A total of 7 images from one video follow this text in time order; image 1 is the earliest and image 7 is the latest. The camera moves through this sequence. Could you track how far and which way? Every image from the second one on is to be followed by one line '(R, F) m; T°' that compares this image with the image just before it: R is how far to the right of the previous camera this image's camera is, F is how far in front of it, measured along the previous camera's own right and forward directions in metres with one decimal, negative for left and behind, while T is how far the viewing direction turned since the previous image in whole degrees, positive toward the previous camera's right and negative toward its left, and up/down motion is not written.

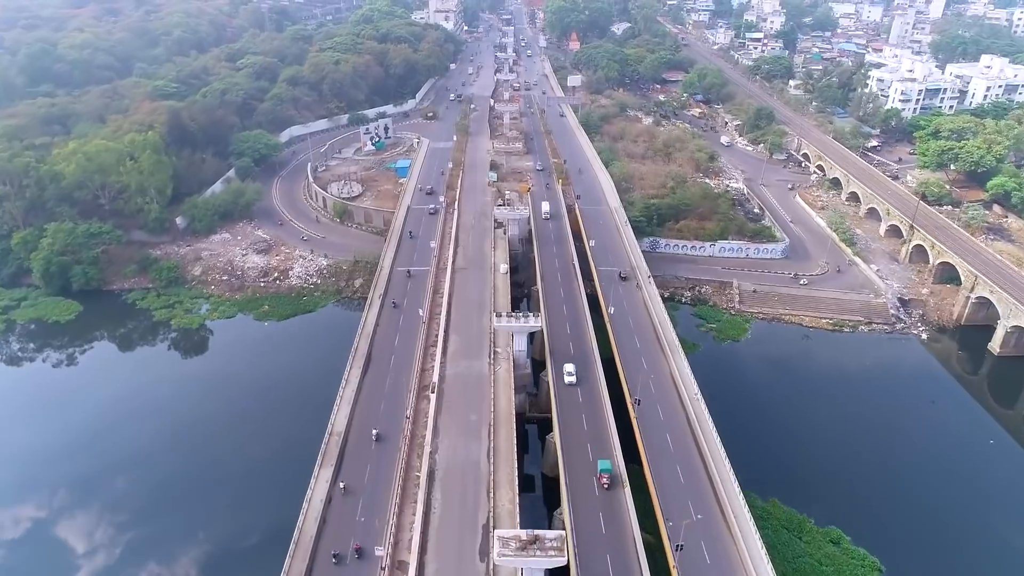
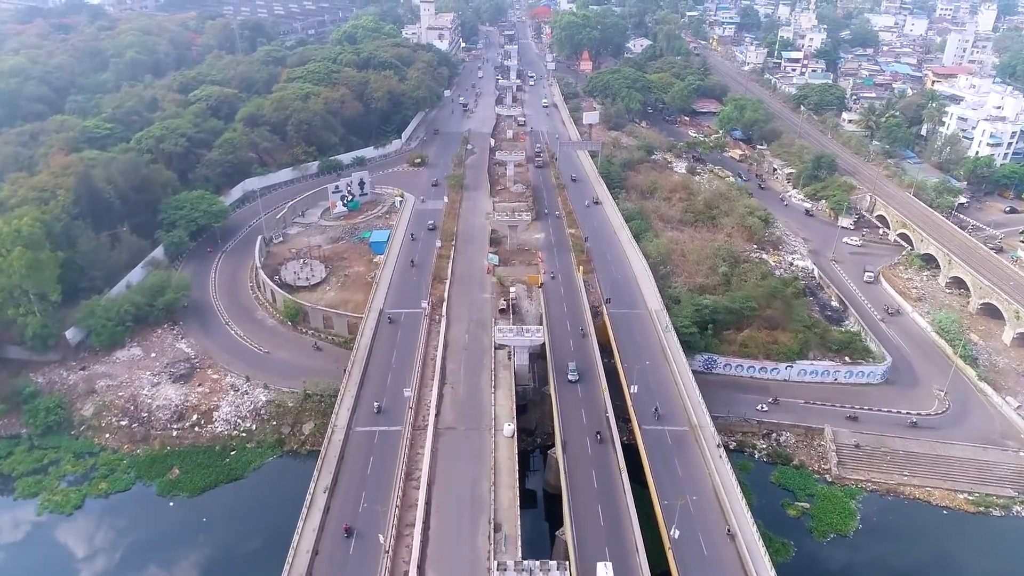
(-0.3, +14.5) m; 0°
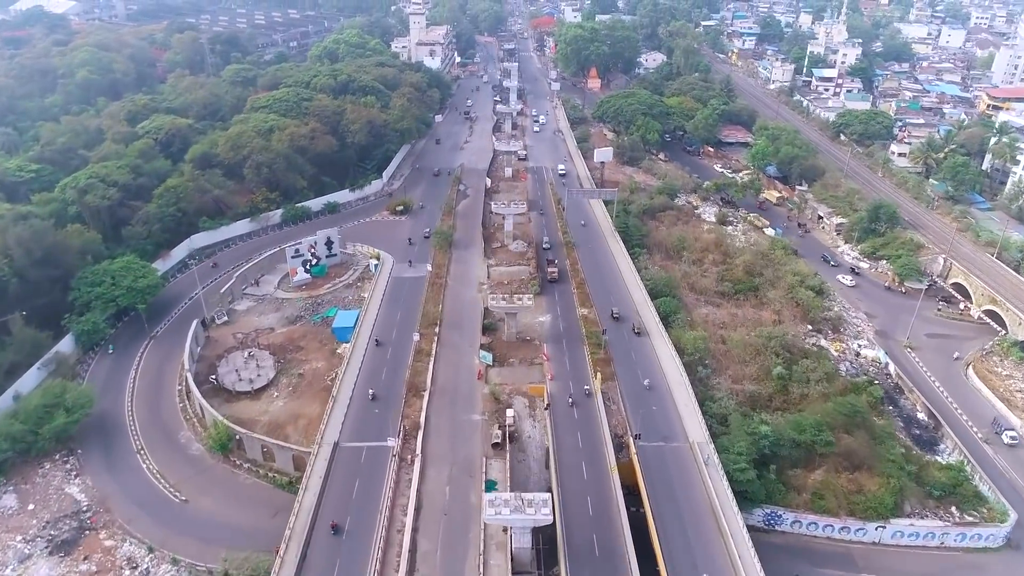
(+0.2, +10.6) m; 0°
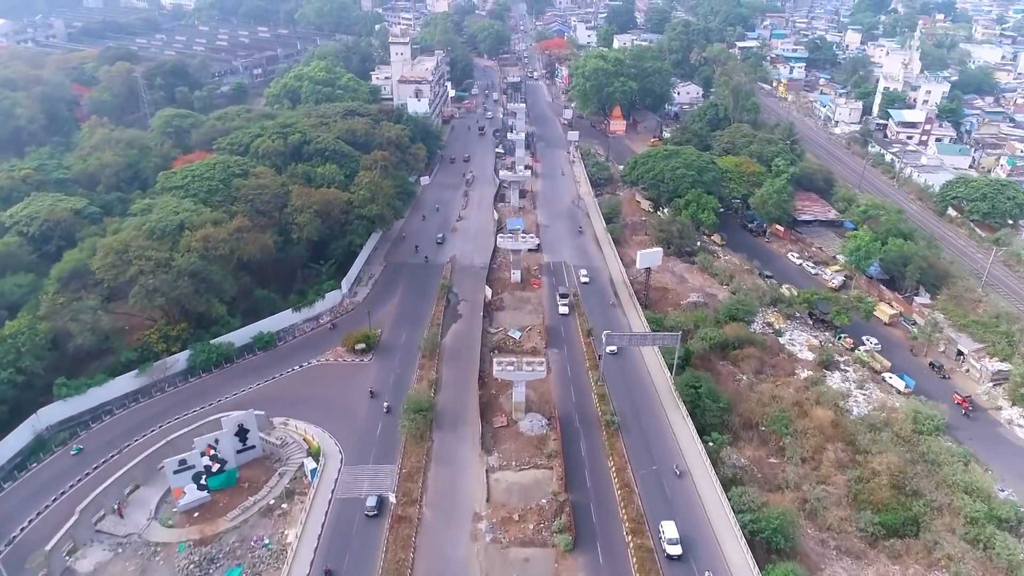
(-0.6, +18.1) m; 0°
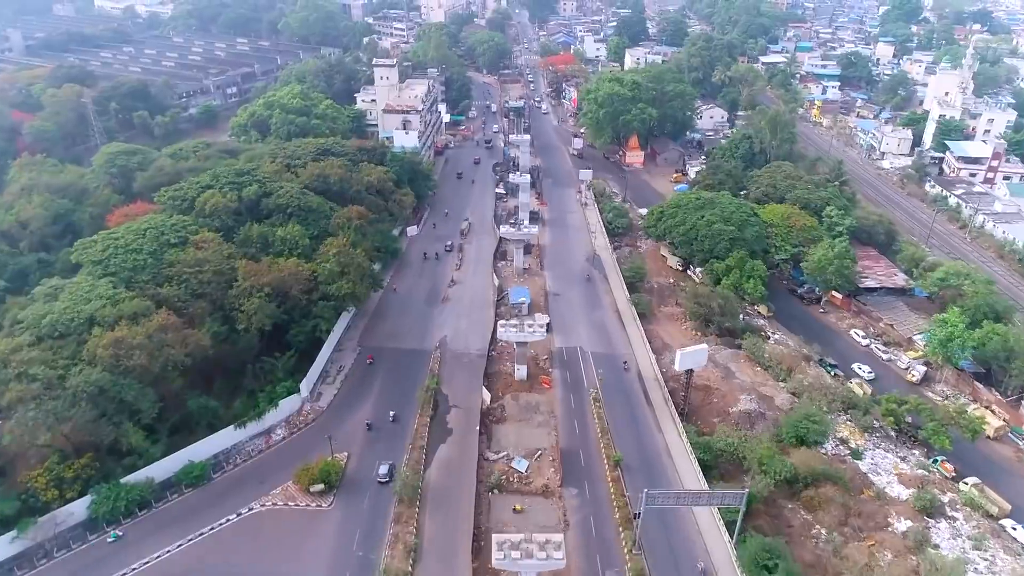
(-0.2, +9.8) m; 0°
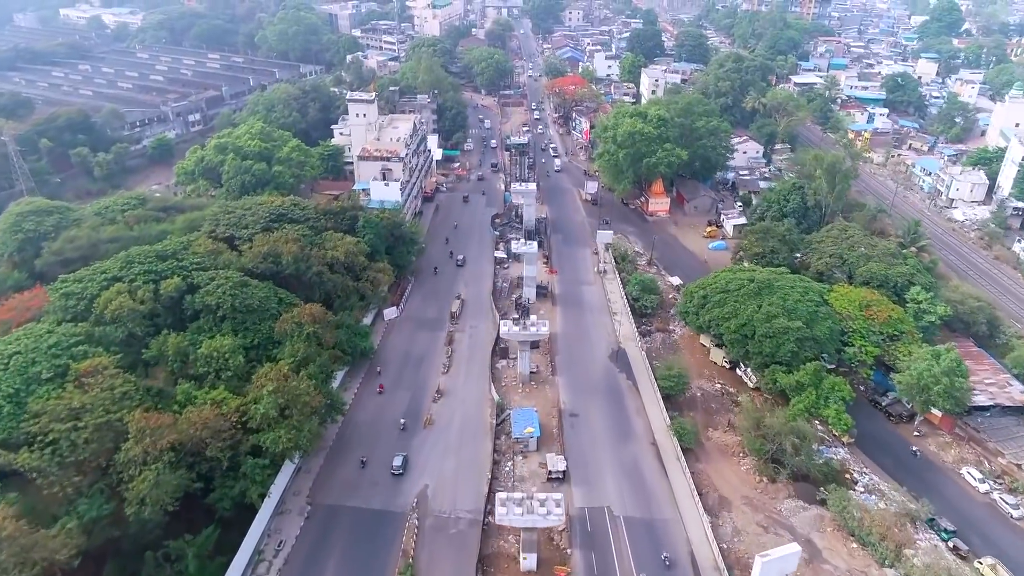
(-0.2, +11.0) m; 0°
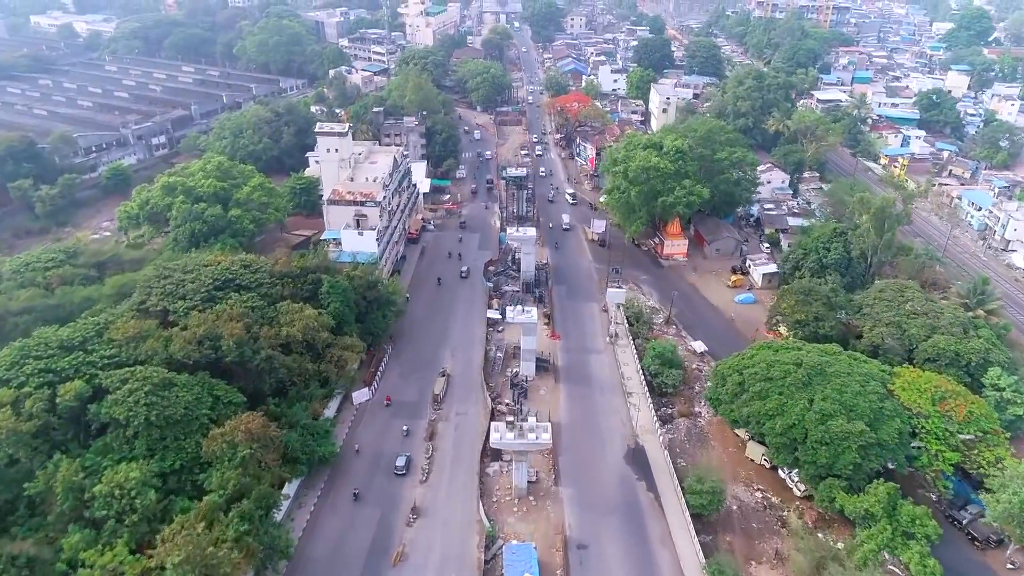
(+0.3, +7.4) m; 0°
